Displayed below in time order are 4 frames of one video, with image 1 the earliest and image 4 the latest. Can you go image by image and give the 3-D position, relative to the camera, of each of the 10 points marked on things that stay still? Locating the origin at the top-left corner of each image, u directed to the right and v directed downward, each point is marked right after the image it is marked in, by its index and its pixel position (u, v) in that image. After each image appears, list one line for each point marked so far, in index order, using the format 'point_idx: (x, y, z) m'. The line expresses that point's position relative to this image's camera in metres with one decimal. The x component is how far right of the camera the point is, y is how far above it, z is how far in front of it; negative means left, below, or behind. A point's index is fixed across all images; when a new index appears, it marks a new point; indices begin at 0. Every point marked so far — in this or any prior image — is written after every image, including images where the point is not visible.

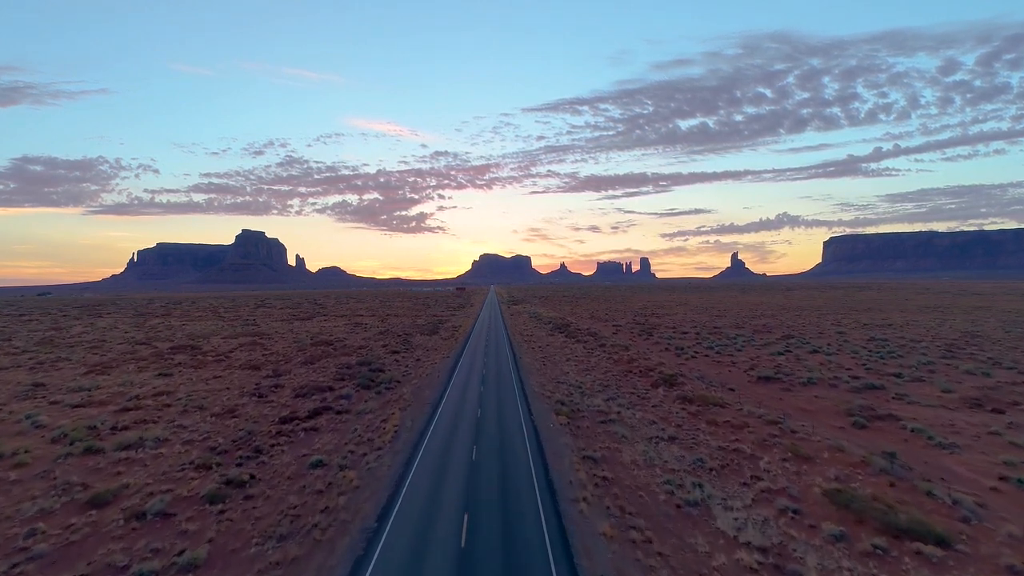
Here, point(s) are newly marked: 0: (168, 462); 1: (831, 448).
0: (-13.8, -7.0, +19.4) m
1: (+12.8, -6.5, +19.6) m
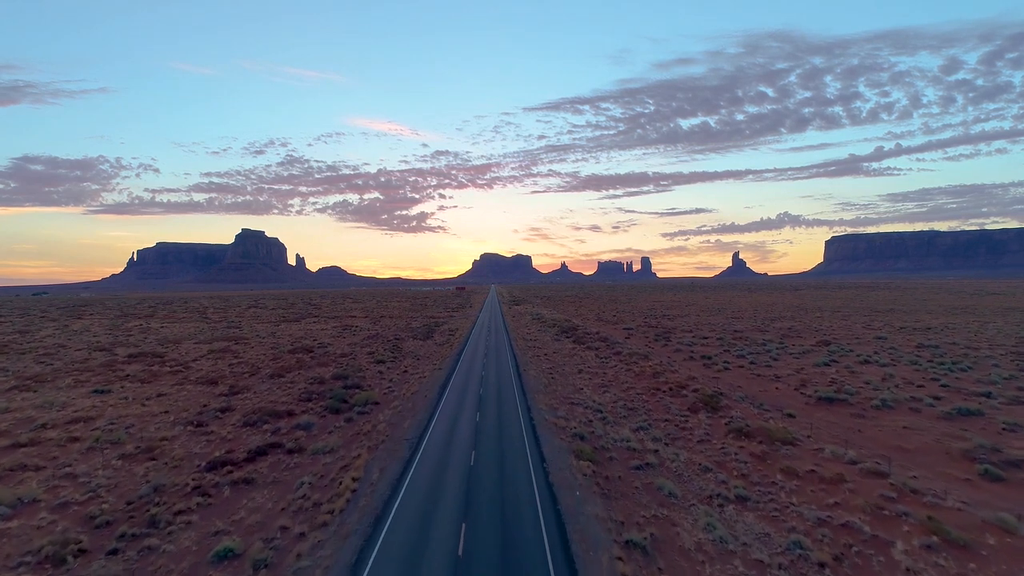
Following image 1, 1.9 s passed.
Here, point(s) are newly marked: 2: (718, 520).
0: (-13.6, -7.0, +13.1) m
1: (+13.0, -6.5, +13.2) m
2: (+6.2, -7.0, +14.8) m
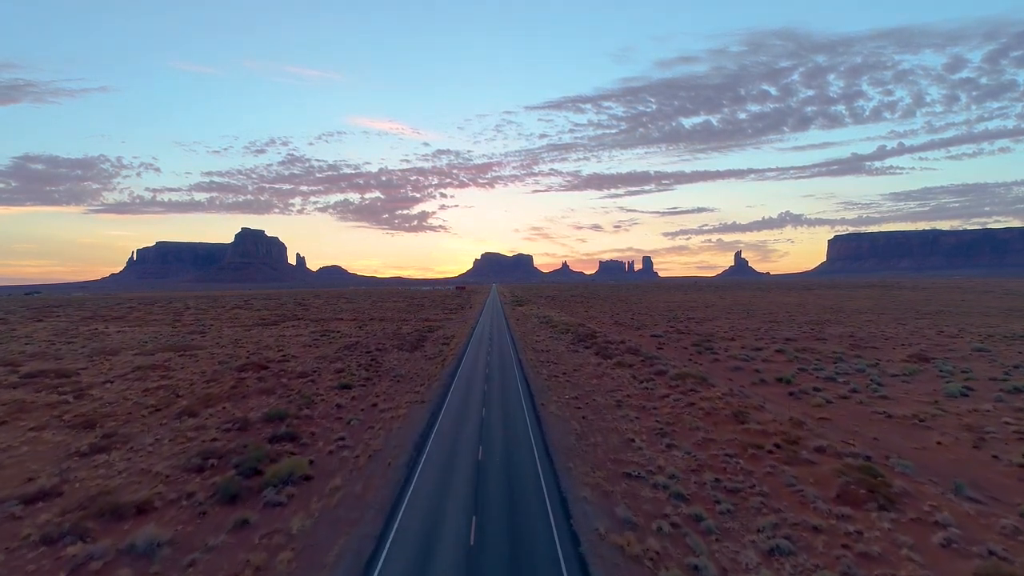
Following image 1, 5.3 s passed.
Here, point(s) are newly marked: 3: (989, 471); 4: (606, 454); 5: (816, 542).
0: (-13.0, -7.0, +1.9) m
1: (+13.6, -6.5, +1.9) m
2: (+6.8, -7.0, +3.6) m
3: (+17.0, -6.5, +17.6) m
4: (+3.8, -6.8, +19.8) m
5: (+8.1, -6.8, +13.0) m
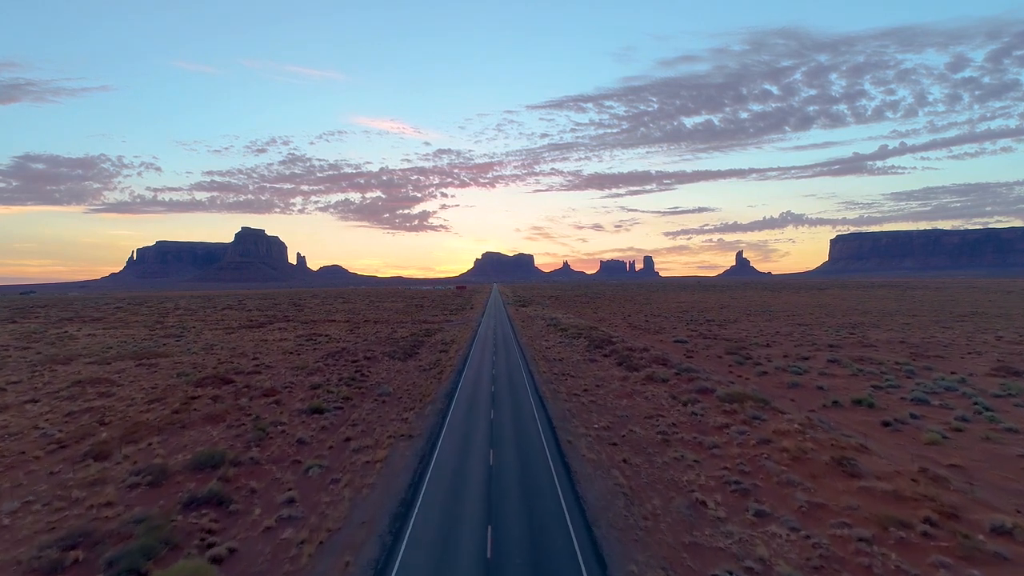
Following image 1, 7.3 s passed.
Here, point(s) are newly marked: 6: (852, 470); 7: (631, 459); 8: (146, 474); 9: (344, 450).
0: (-12.3, -7.0, -4.6) m
1: (+14.3, -6.5, -4.6) m
2: (+7.5, -7.0, -3.0) m
3: (+17.7, -6.5, +11.0) m
4: (+4.4, -6.7, +13.3) m
5: (+8.7, -6.8, +6.5) m
6: (+11.7, -6.3, +16.9) m
7: (+4.7, -6.6, +19.4) m
8: (-12.7, -6.4, +17.2) m
9: (-6.8, -6.6, +20.2) m
